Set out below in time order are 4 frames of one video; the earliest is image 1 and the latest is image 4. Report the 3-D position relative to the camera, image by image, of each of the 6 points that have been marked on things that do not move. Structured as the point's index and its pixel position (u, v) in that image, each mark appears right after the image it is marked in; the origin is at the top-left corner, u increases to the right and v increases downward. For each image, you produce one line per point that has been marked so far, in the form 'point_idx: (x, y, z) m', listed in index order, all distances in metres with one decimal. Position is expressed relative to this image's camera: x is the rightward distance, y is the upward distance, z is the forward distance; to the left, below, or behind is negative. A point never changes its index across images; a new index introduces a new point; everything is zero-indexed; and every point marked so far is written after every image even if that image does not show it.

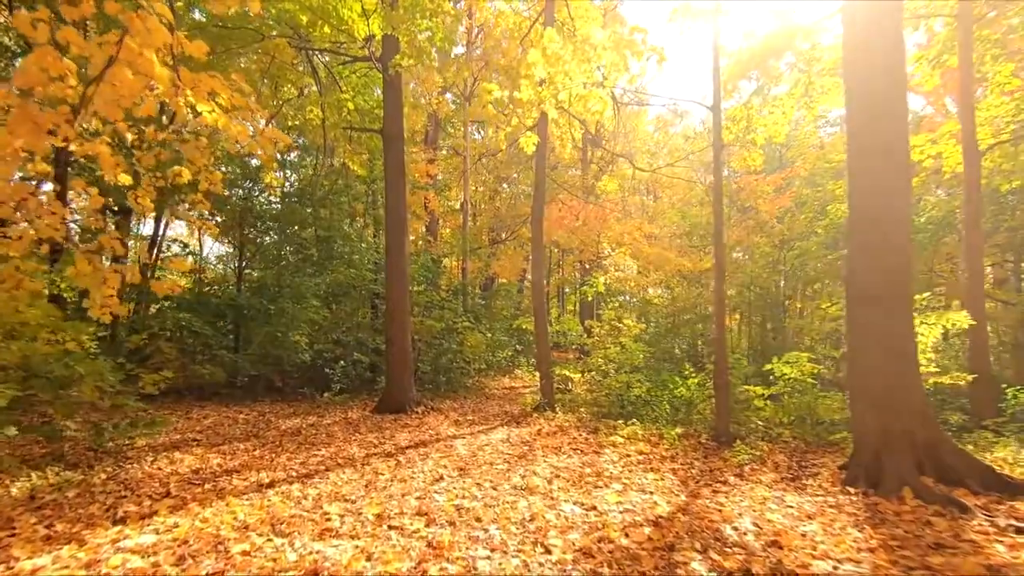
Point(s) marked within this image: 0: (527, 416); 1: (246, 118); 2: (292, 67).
0: (+0.3, -2.1, +9.5) m
1: (-3.1, +2.0, +6.7) m
2: (-3.7, +3.7, +9.5) m
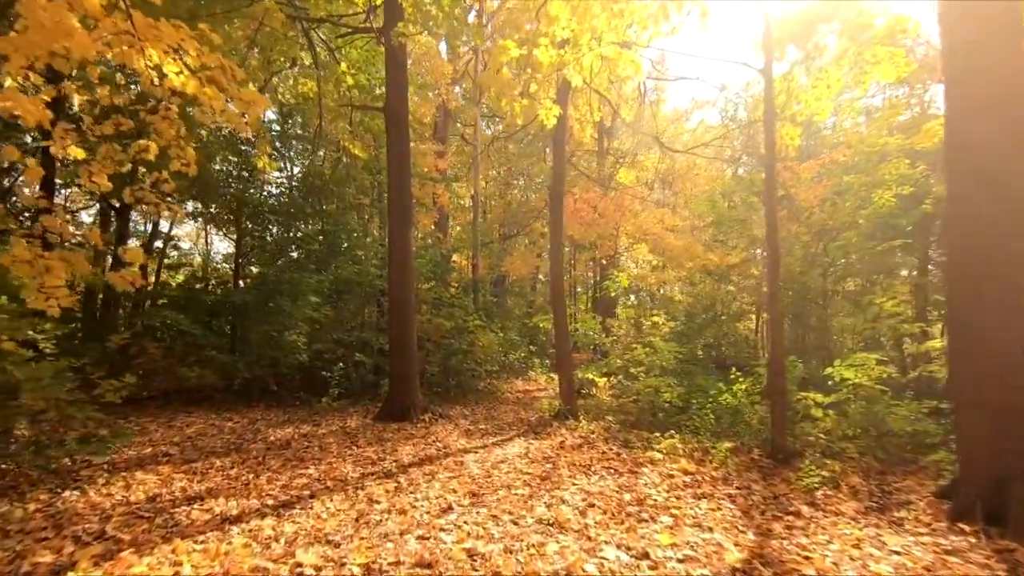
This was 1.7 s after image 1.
0: (+0.5, -2.0, +8.4) m
1: (-2.9, +2.1, +5.8) m
2: (-3.4, +3.8, +8.5) m
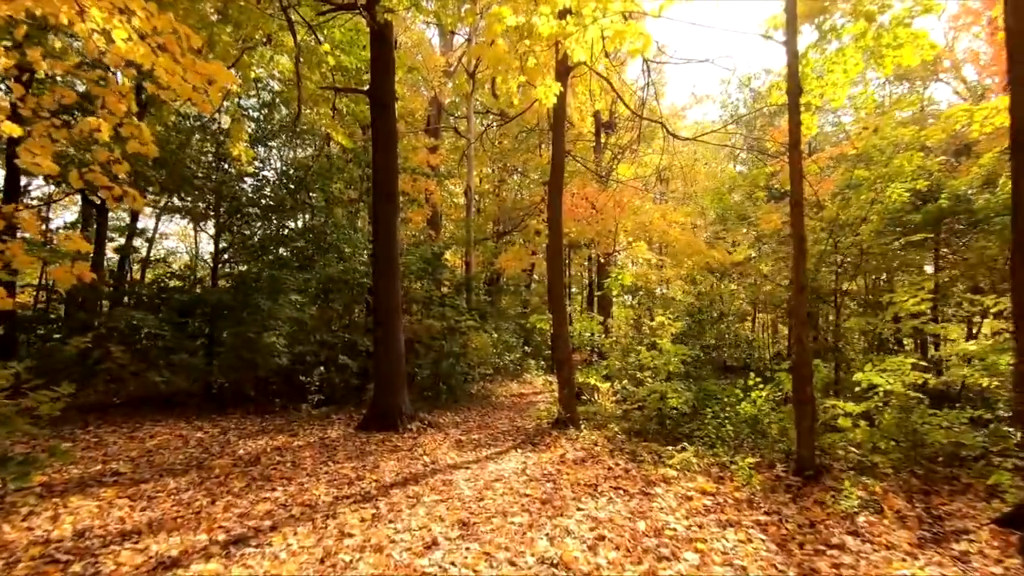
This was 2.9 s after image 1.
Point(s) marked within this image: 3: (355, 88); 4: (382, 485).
0: (+0.5, -2.0, +7.8) m
1: (-3.0, +2.1, +5.0) m
2: (-3.5, +3.8, +7.8) m
3: (-2.6, +3.3, +9.2) m
4: (-1.2, -1.8, +5.2) m
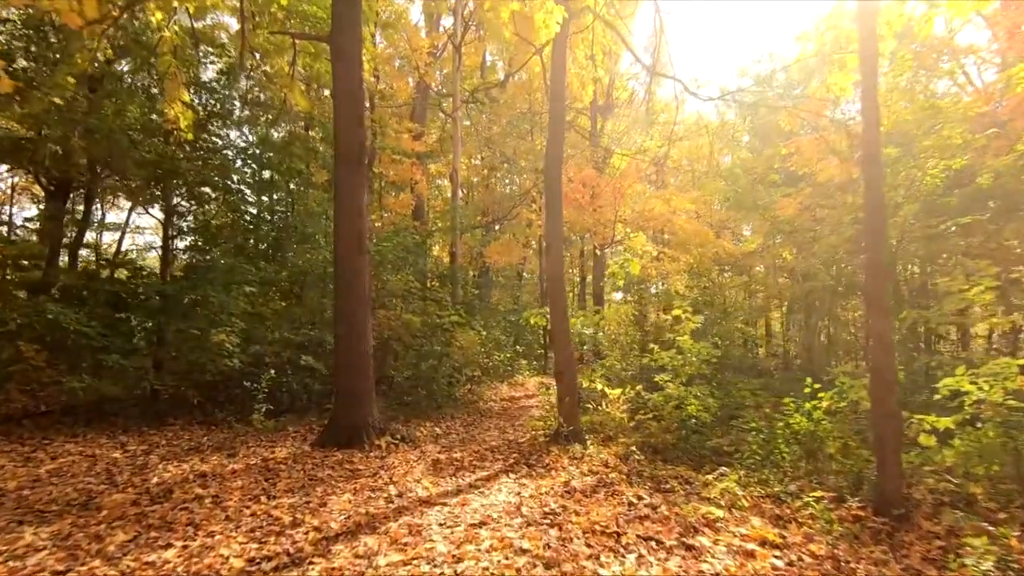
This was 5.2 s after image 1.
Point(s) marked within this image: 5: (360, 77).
0: (+0.3, -1.8, +6.4) m
1: (-3.0, +2.3, +3.6) m
2: (-3.6, +4.0, +6.3) m
3: (-2.7, +3.4, +7.8) m
4: (-1.3, -1.6, +3.8) m
5: (-2.0, +2.7, +7.3) m
